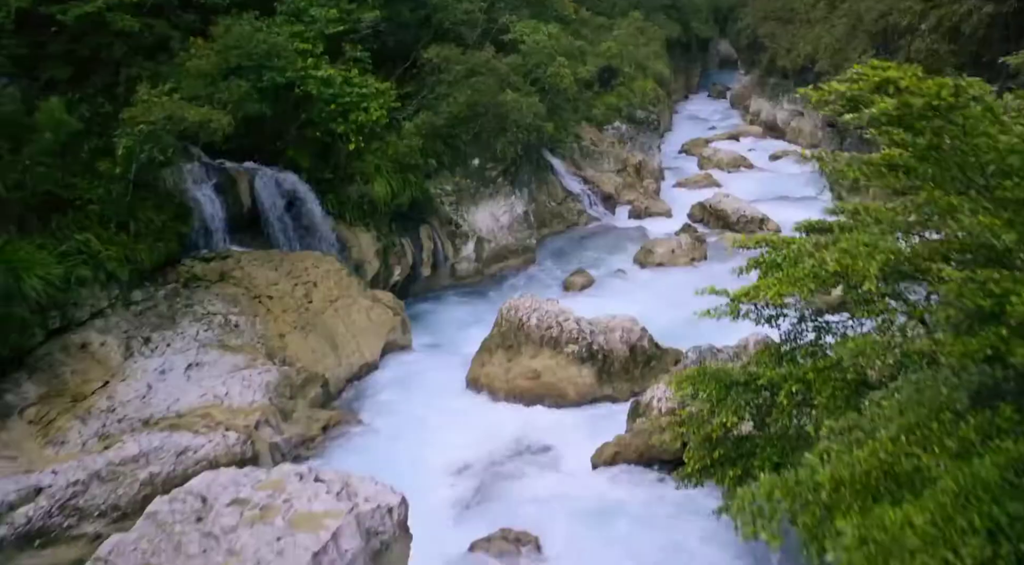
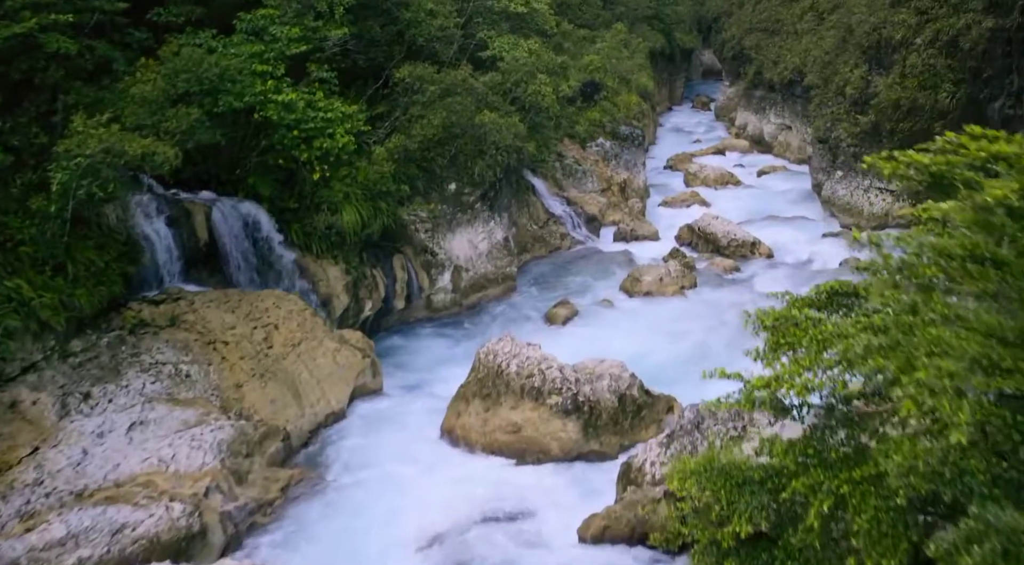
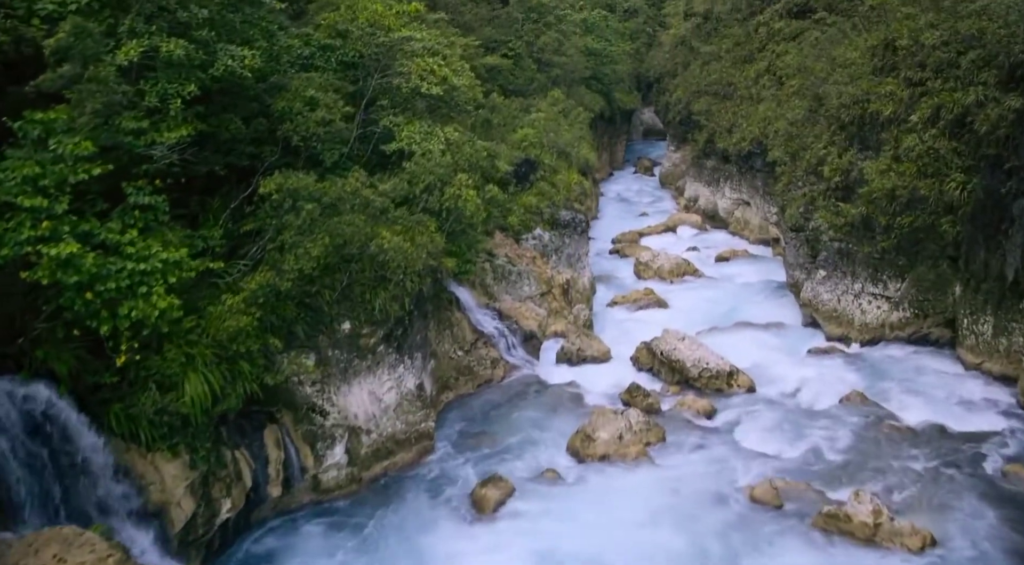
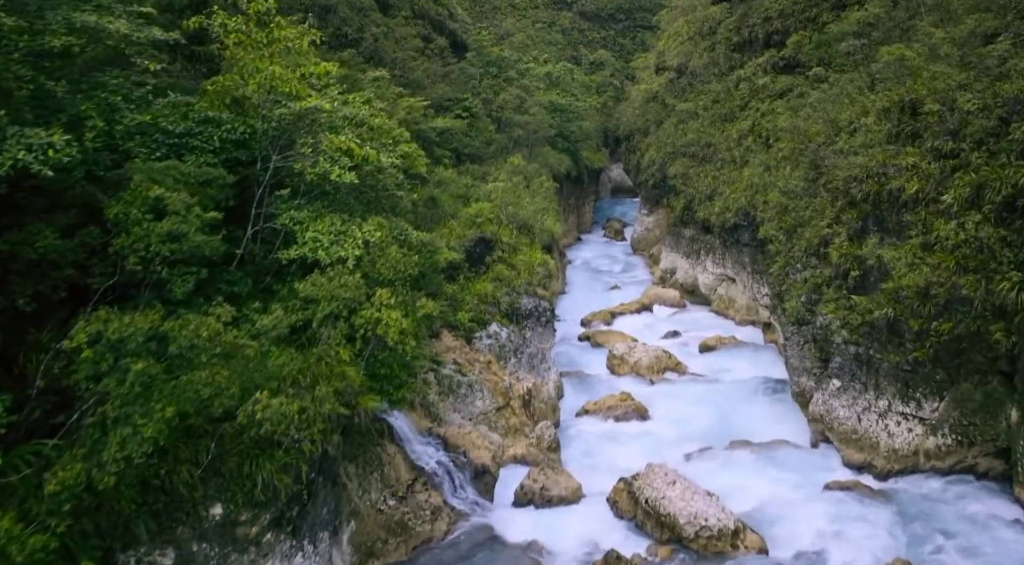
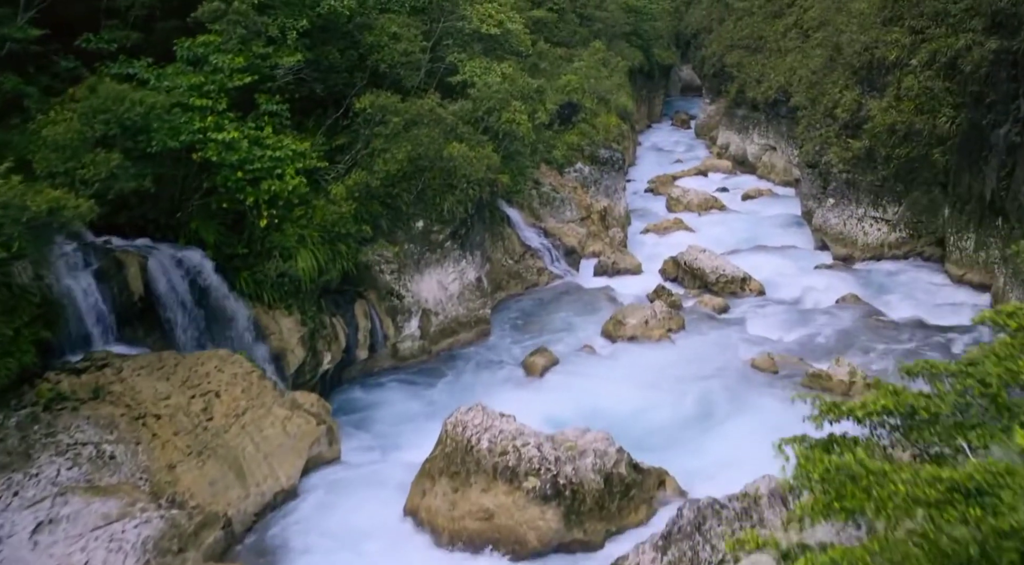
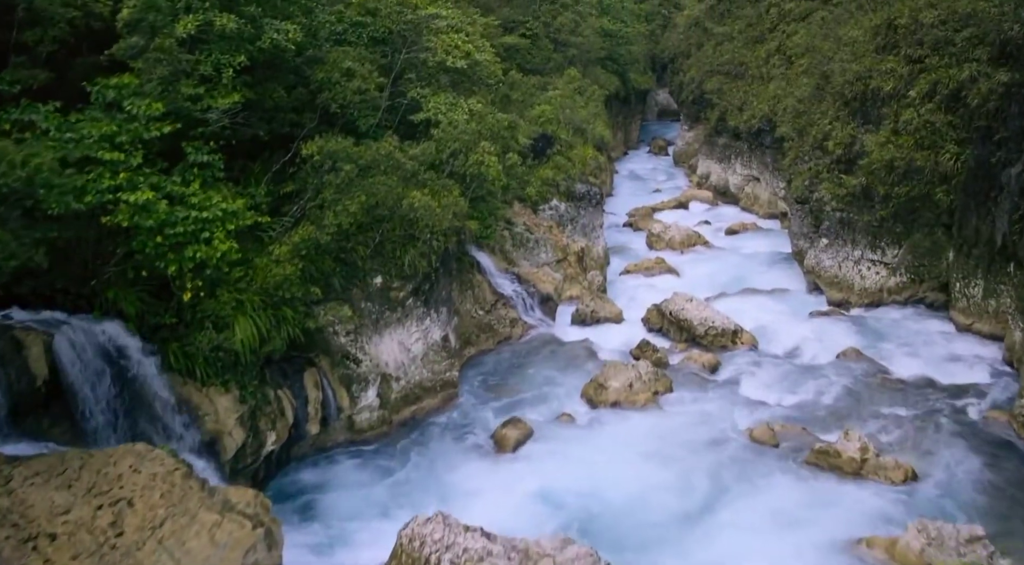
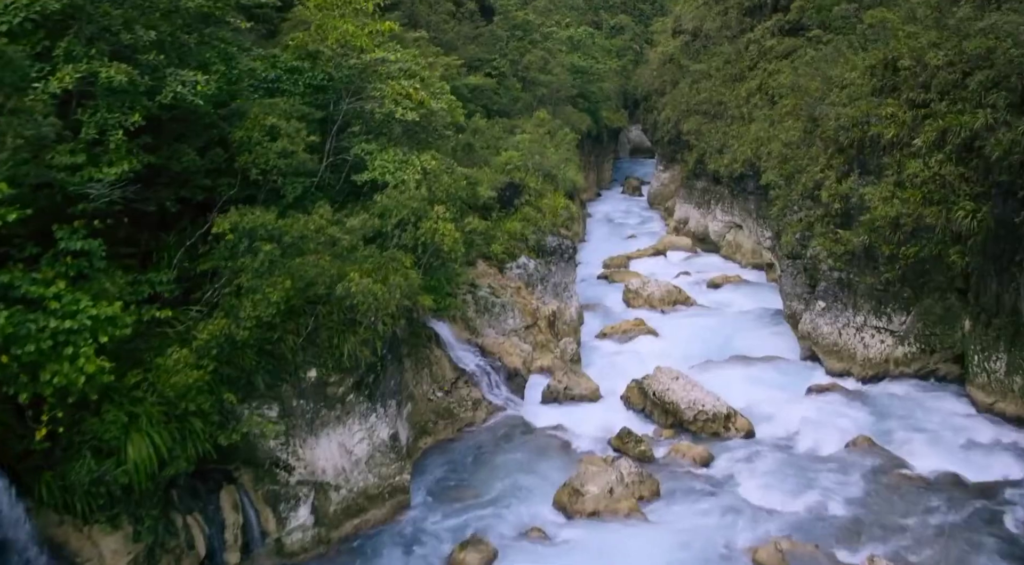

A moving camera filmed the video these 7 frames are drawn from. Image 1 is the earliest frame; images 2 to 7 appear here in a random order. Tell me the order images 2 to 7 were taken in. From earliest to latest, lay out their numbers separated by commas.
2, 5, 6, 3, 7, 4
